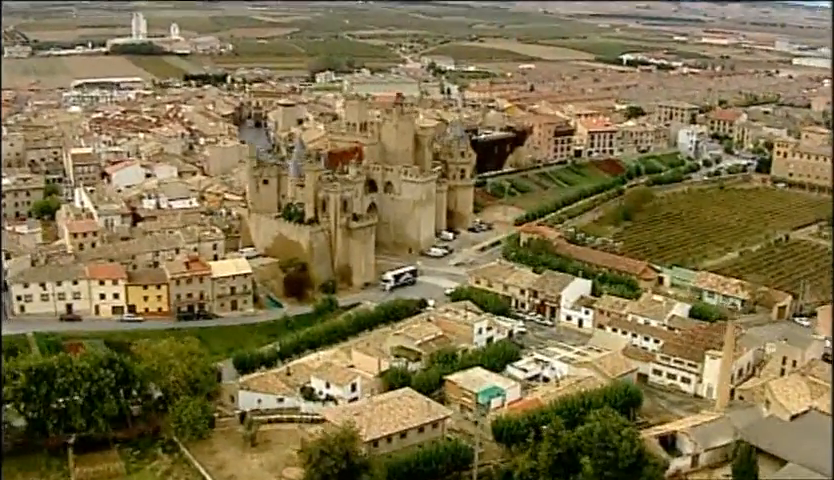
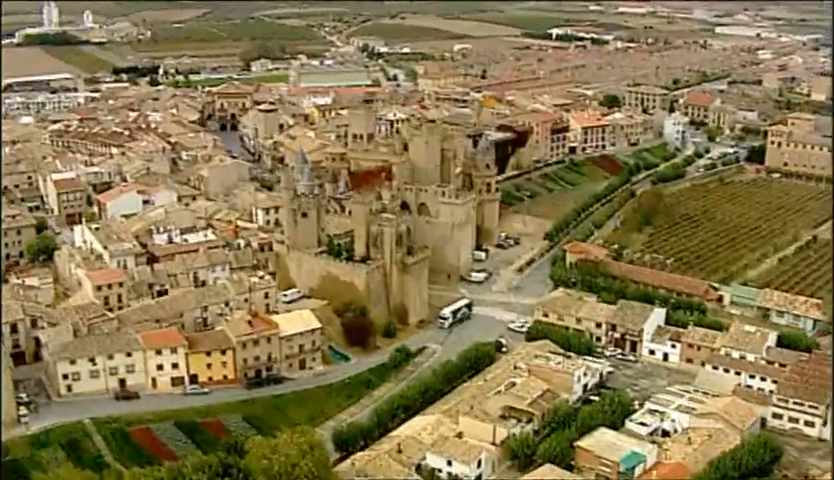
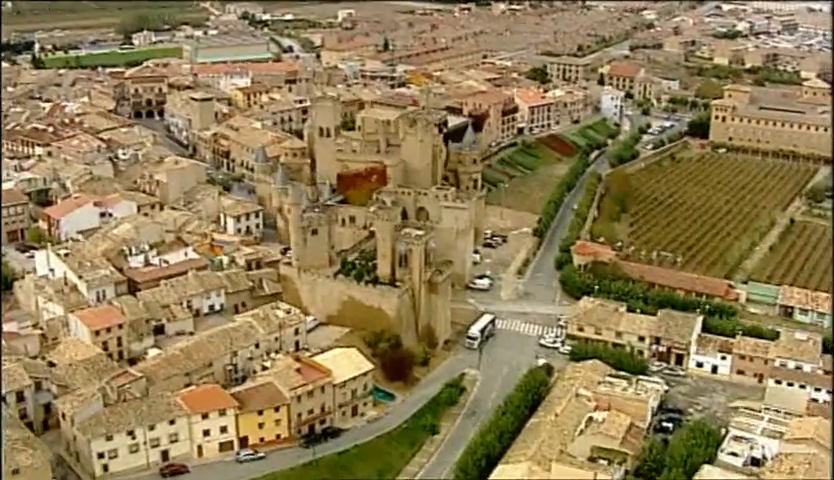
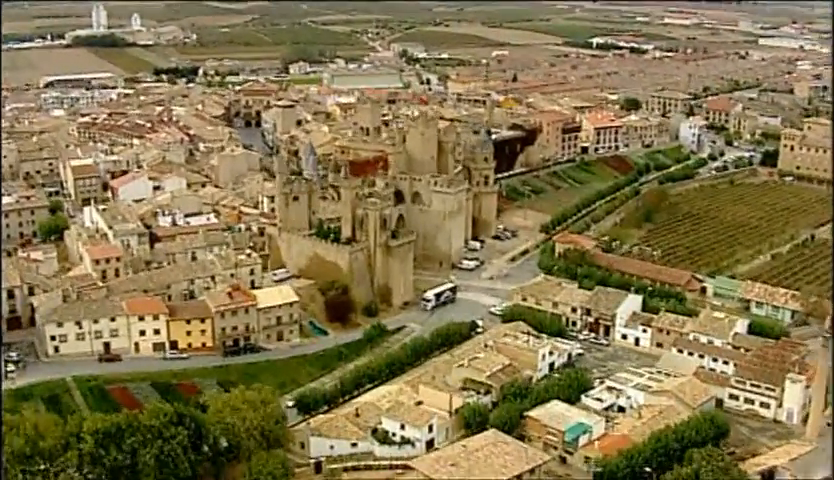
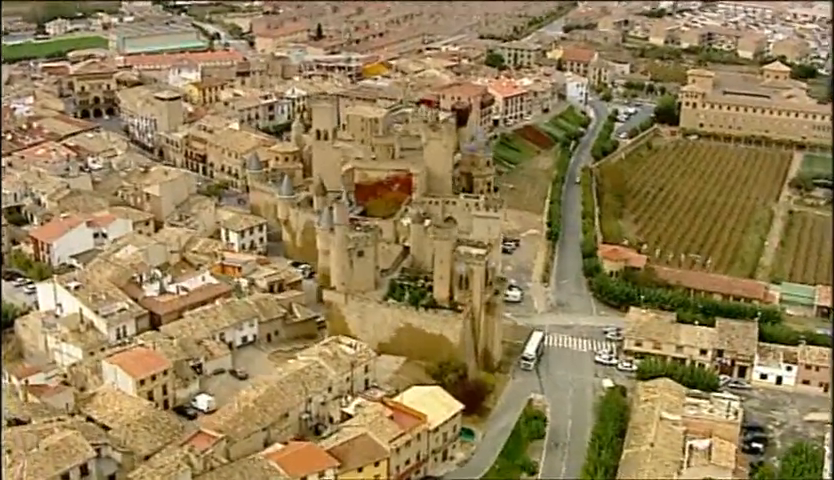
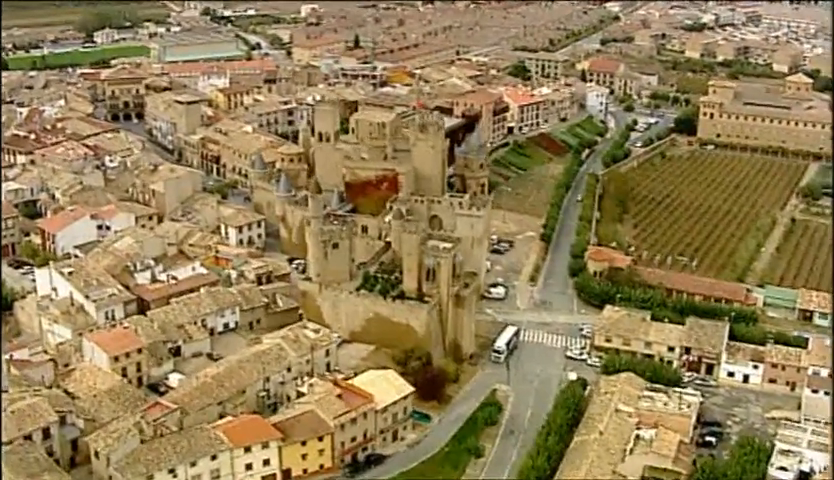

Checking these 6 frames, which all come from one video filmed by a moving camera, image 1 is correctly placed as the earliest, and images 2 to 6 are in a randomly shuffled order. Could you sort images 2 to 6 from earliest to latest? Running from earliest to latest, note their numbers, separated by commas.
4, 2, 3, 6, 5
